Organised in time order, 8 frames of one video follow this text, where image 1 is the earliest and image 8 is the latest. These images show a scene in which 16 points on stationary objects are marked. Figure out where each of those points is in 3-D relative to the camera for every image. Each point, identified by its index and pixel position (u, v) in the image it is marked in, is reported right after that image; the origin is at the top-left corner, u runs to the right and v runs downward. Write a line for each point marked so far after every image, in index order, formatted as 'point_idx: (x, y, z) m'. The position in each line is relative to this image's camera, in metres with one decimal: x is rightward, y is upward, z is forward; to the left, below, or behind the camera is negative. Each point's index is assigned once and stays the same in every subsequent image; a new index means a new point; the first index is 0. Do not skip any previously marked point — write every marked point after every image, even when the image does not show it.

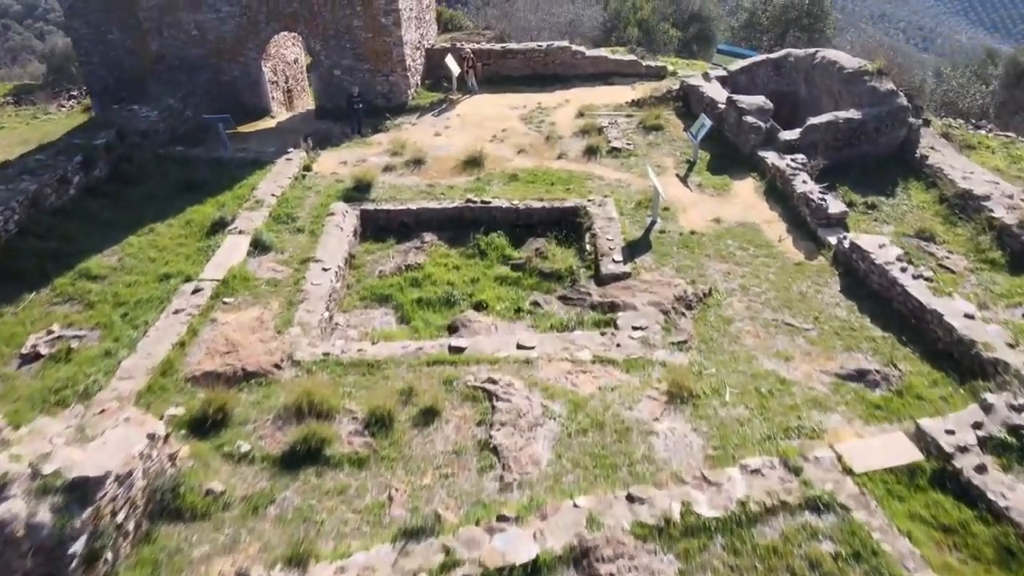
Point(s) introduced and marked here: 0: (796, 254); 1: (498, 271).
0: (+3.9, +0.5, +9.0) m
1: (-0.2, +0.3, +9.5) m
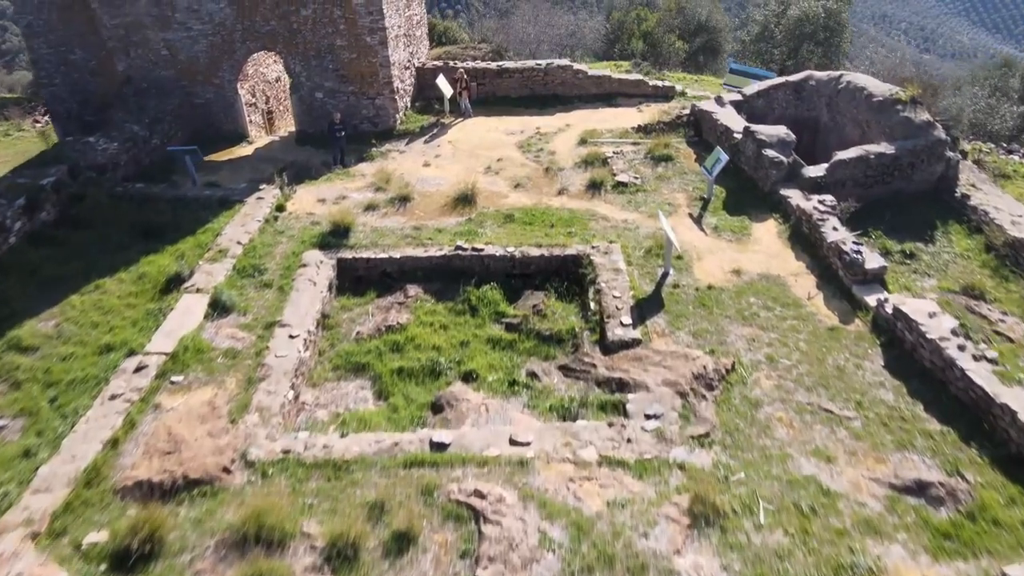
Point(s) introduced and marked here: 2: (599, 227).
0: (+3.8, -0.3, +7.9) m
1: (-0.3, -0.5, +8.4) m
2: (+1.3, +0.9, +10.0) m
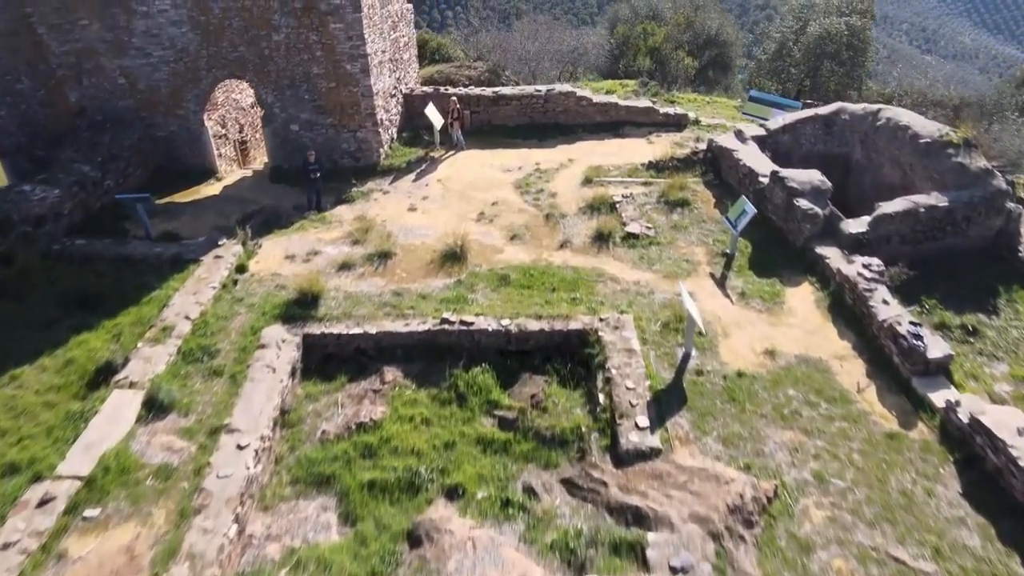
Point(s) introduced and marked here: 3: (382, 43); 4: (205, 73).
0: (+3.7, -1.3, +6.6) m
1: (-0.3, -1.5, +7.1) m
2: (+1.3, 0.0, +8.7) m
3: (-2.3, +4.4, +11.9) m
4: (-5.3, +3.7, +11.5) m
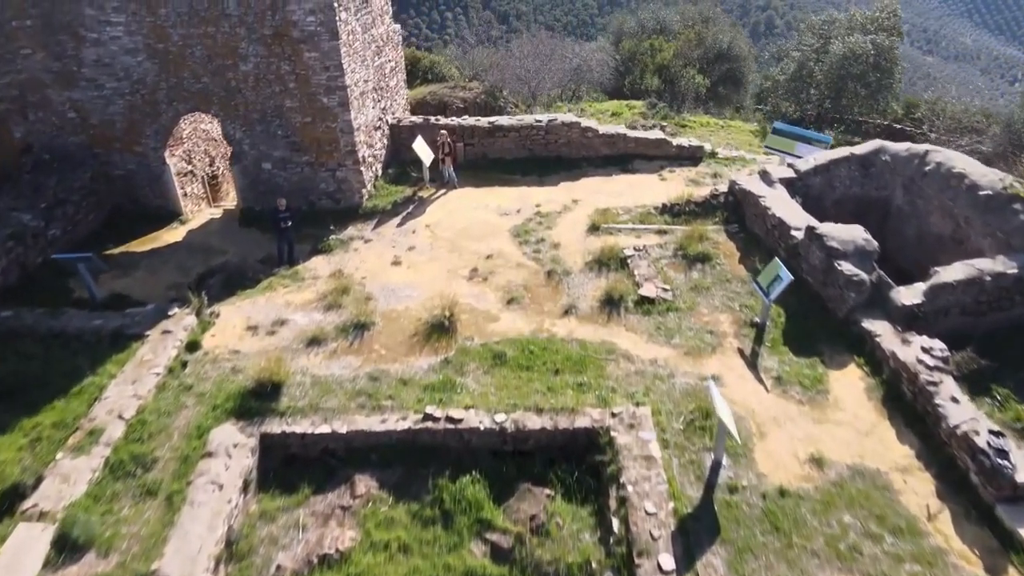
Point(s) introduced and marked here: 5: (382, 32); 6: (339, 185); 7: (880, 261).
0: (+3.7, -2.2, +5.4) m
1: (-0.4, -2.4, +5.9) m
2: (+1.2, -1.0, +7.4) m
3: (-2.4, +3.5, +10.7) m
4: (-5.4, +2.8, +10.3) m
5: (-2.2, +4.4, +11.4) m
6: (-2.8, +1.7, +10.7) m
7: (+5.5, +0.6, +10.1) m
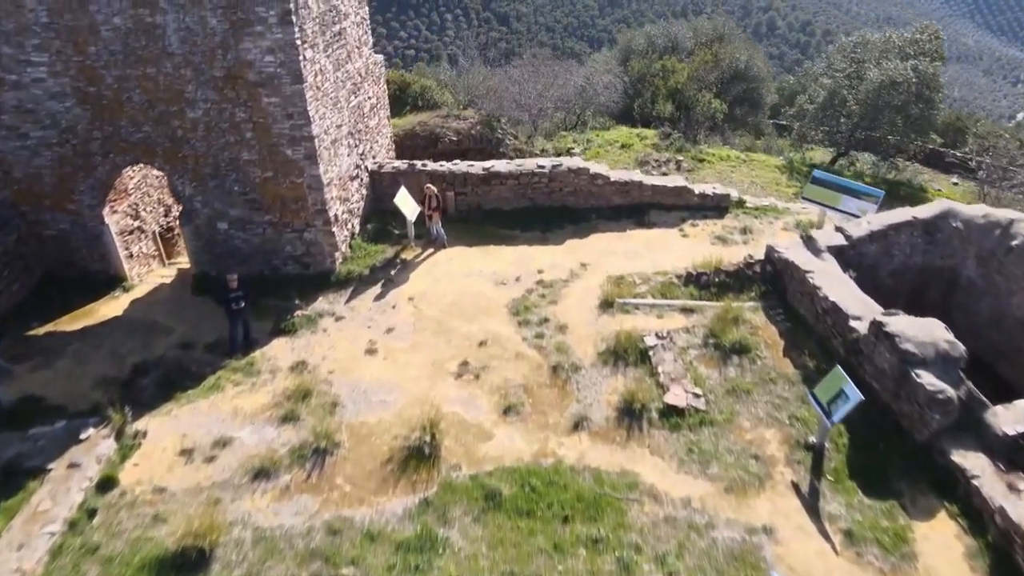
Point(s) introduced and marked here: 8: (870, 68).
0: (+3.7, -3.3, +3.8) m
1: (-0.4, -3.5, +4.3) m
2: (+1.2, -2.1, +5.9) m
3: (-2.4, +2.4, +9.1) m
4: (-5.4, +1.7, +8.7) m
5: (-2.3, +3.3, +9.8) m
6: (-2.8, +0.5, +9.1) m
7: (+5.4, -0.5, +8.5) m
8: (+7.5, +4.6, +13.9) m
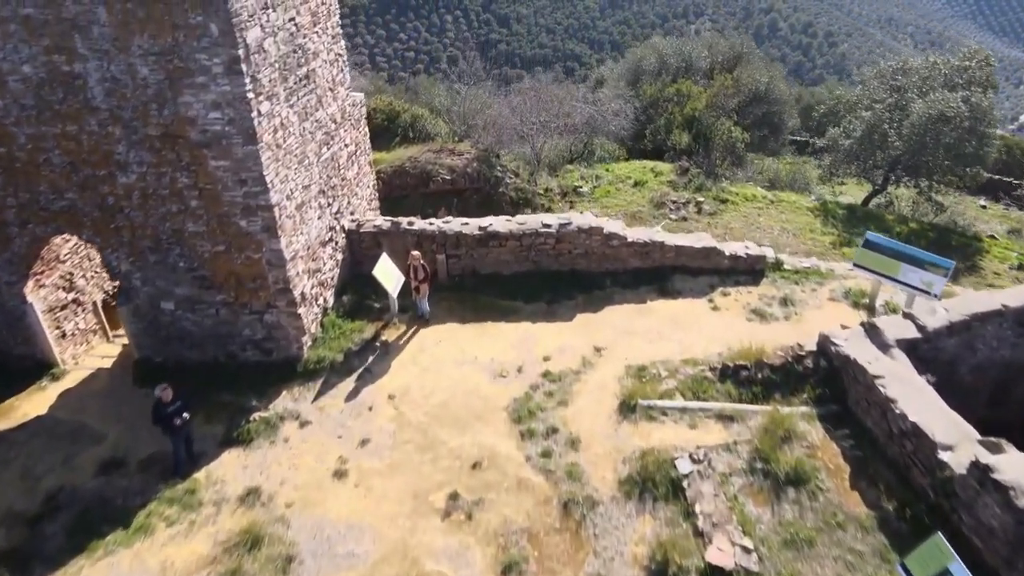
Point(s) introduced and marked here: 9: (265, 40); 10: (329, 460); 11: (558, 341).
0: (+3.7, -4.4, +2.3) m
1: (-0.4, -4.6, +2.8) m
2: (+1.2, -3.1, +4.4) m
3: (-2.4, +1.3, +7.6) m
4: (-5.4, +0.6, +7.2) m
5: (-2.3, +2.2, +8.4) m
6: (-2.8, -0.5, +7.7) m
7: (+5.5, -1.6, +7.0) m
8: (+7.5, +3.6, +12.4) m
9: (-2.5, +2.5, +6.6) m
10: (-1.8, -1.7, +6.7) m
11: (+0.6, -0.6, +8.0) m
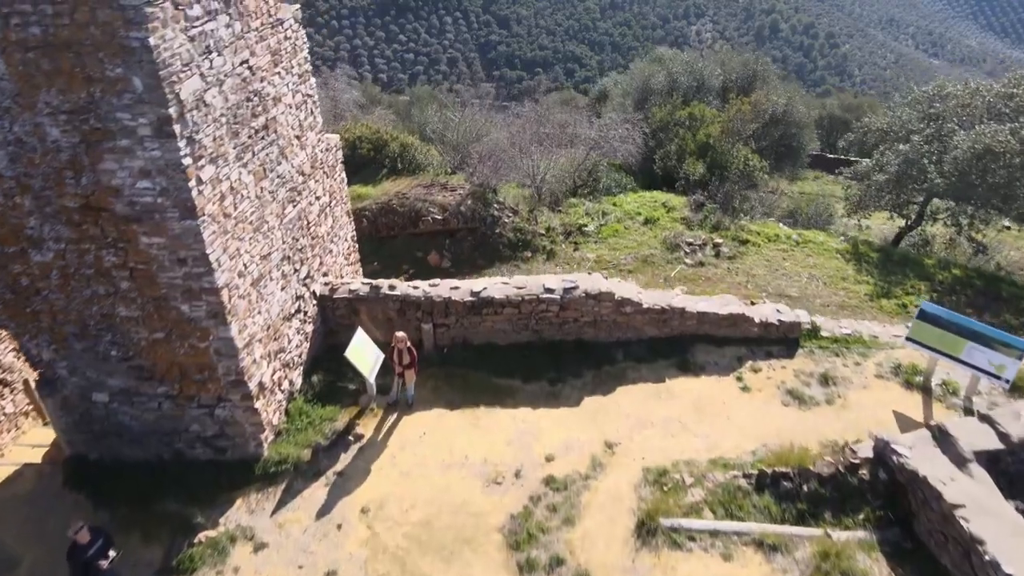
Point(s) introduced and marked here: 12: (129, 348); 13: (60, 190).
0: (+3.6, -5.2, +1.1) m
1: (-0.4, -5.4, +1.6) m
2: (+1.2, -4.0, +3.2) m
3: (-2.4, +0.5, +6.5) m
4: (-5.4, -0.2, +6.1) m
5: (-2.3, +1.4, +7.2) m
6: (-2.9, -1.4, +6.5) m
7: (+5.4, -2.4, +5.8) m
8: (+7.5, +2.7, +11.2) m
9: (-2.5, +1.6, +5.5) m
10: (-1.9, -2.6, +5.5) m
11: (+0.5, -1.5, +6.9) m
12: (-3.5, -0.6, +6.1) m
13: (-3.7, +0.8, +5.4) m
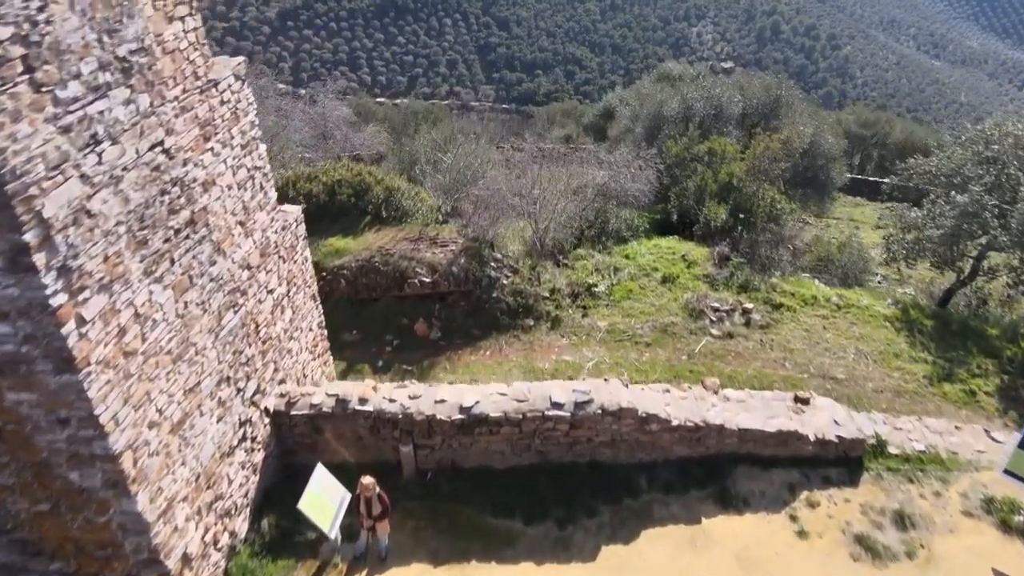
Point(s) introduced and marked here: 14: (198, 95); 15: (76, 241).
0: (+3.6, -6.3, -0.3) m
1: (-0.4, -6.5, +0.2) m
2: (+1.2, -5.0, +1.7) m
3: (-2.4, -0.6, +5.0) m
4: (-5.4, -1.3, +4.6) m
5: (-2.3, +0.3, +5.7) m
6: (-2.9, -2.4, +5.0) m
7: (+5.4, -3.5, +4.4) m
8: (+7.4, +1.6, +9.8) m
9: (-2.5, +0.6, +4.0) m
10: (-1.9, -3.6, +4.0) m
11: (+0.5, -2.6, +5.4) m
12: (-3.5, -1.6, +4.6) m
13: (-3.7, -0.3, +3.9) m
14: (-2.4, +1.4, +5.0) m
15: (-2.6, +0.3, +3.9) m
